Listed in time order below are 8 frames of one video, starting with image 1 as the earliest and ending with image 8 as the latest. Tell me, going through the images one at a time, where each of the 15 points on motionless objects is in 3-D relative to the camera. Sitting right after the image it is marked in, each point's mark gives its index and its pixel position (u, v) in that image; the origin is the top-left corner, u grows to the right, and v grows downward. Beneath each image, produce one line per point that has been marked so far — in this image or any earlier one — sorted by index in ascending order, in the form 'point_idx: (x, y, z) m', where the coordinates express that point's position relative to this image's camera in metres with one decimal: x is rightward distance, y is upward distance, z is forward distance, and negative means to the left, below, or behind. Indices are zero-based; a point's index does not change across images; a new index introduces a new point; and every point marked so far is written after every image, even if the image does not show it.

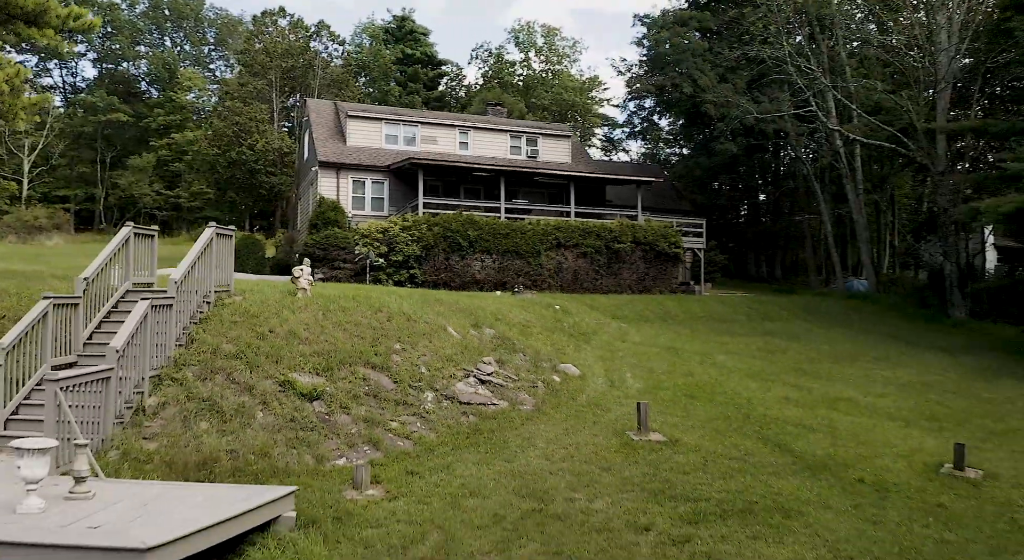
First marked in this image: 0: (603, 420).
0: (+1.4, -2.2, +12.0) m
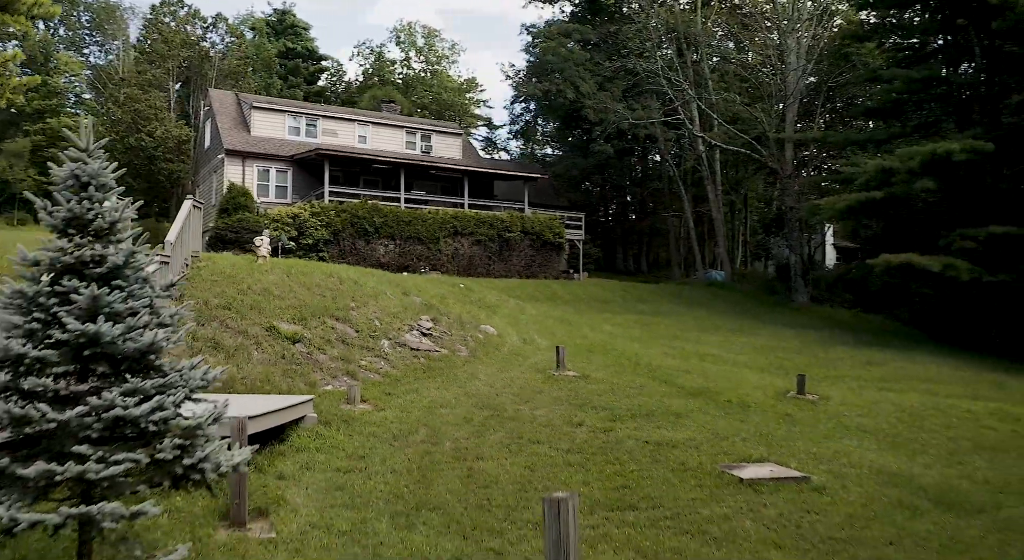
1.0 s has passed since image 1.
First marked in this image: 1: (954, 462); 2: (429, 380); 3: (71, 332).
0: (+0.3, -1.6, +14.4) m
1: (+6.2, -2.5, +10.7) m
2: (-1.3, -1.5, +12.0) m
3: (-2.3, -0.3, +4.1) m
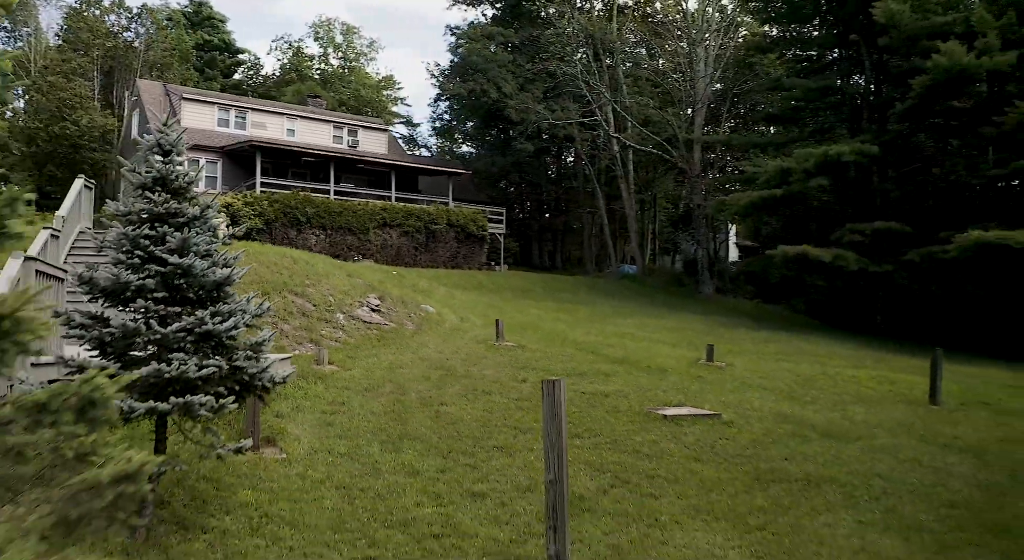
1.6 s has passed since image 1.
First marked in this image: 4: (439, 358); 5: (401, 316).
0: (-0.9, -1.2, +15.7) m
1: (+5.4, -2.1, +12.7) m
2: (-2.2, -1.1, +13.2) m
3: (-2.3, +0.1, +5.2) m
4: (-1.2, -1.3, +12.9) m
5: (-2.3, -0.7, +16.1) m
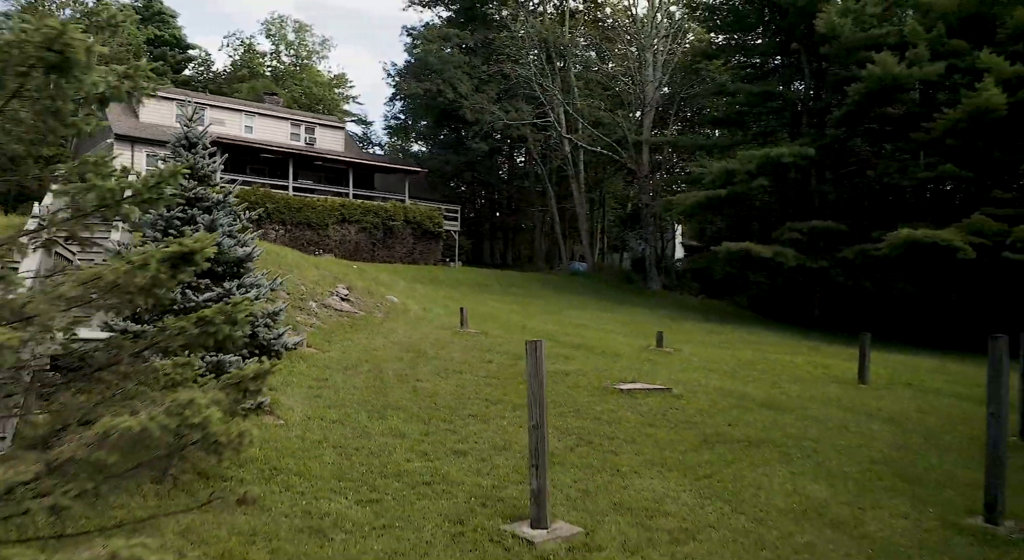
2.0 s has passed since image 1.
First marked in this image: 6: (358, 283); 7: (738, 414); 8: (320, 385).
0: (-1.7, -1.0, +16.5) m
1: (+4.8, -1.9, +13.9) m
2: (-2.8, -1.0, +13.9) m
3: (-2.4, +0.3, +5.9) m
4: (-1.8, -1.1, +13.7) m
5: (-3.1, -0.6, +16.8) m
6: (-3.9, -0.1, +19.5) m
7: (+3.2, -1.9, +10.8) m
8: (-2.5, -1.4, +9.9) m
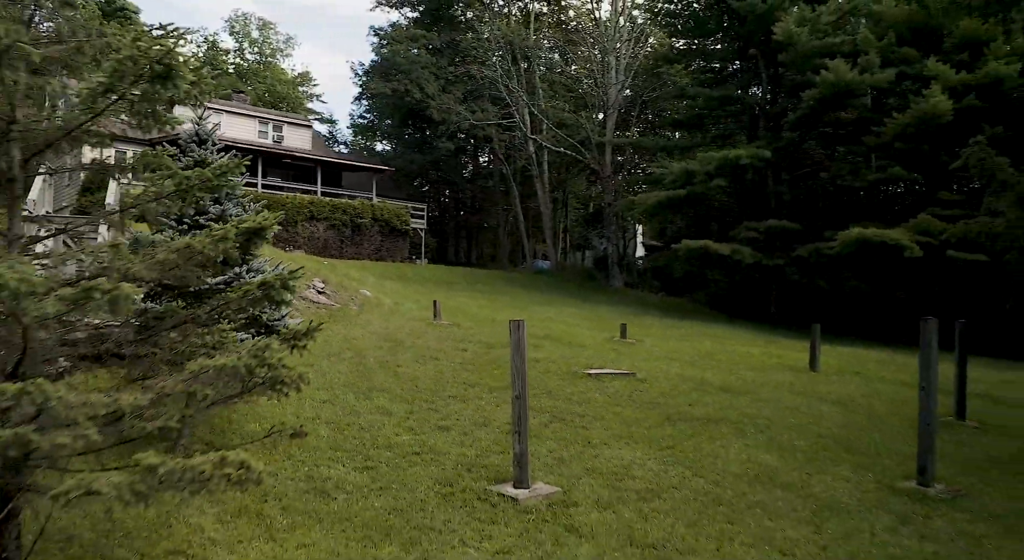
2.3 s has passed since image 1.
0: (-2.3, -0.8, +17.0) m
1: (+4.3, -1.8, +14.8) m
2: (-3.3, -0.8, +14.4) m
3: (-2.6, +0.4, +6.5) m
4: (-2.3, -1.0, +14.3) m
5: (-3.8, -0.4, +17.3) m
6: (-4.7, 0.0, +20.0) m
7: (+2.8, -1.8, +11.6) m
8: (-2.8, -1.2, +10.4) m
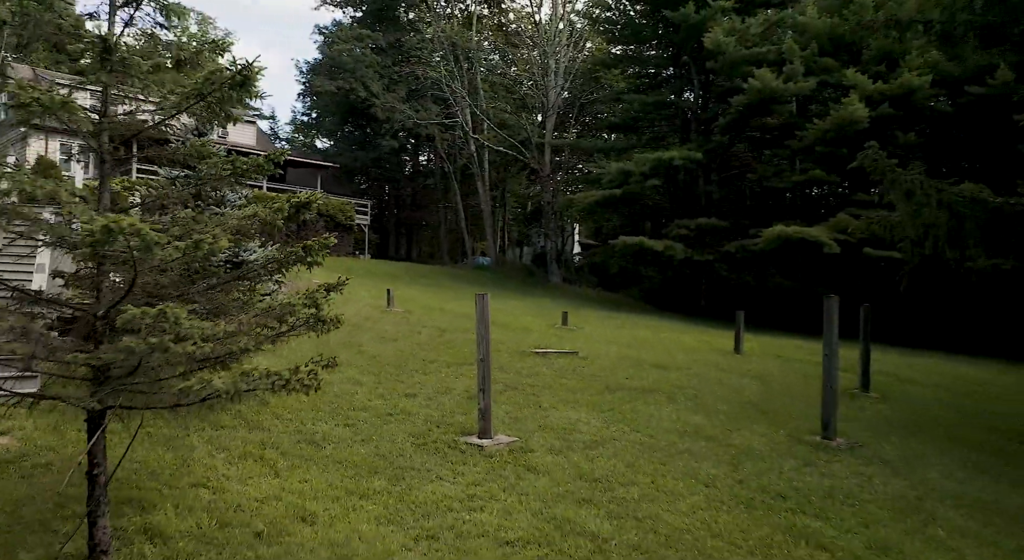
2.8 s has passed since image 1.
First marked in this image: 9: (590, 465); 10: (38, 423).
0: (-3.5, -0.6, +17.9) m
1: (+3.3, -1.6, +16.2) m
2: (-4.3, -0.6, +15.2) m
3: (-2.9, +0.7, +7.3) m
4: (-3.3, -0.8, +15.1) m
5: (-5.0, -0.2, +18.0) m
6: (-6.1, +0.3, +20.6) m
7: (+2.1, -1.5, +12.9) m
8: (-3.4, -1.0, +11.2) m
9: (+0.8, -1.8, +7.5) m
10: (-4.2, -1.3, +6.7) m
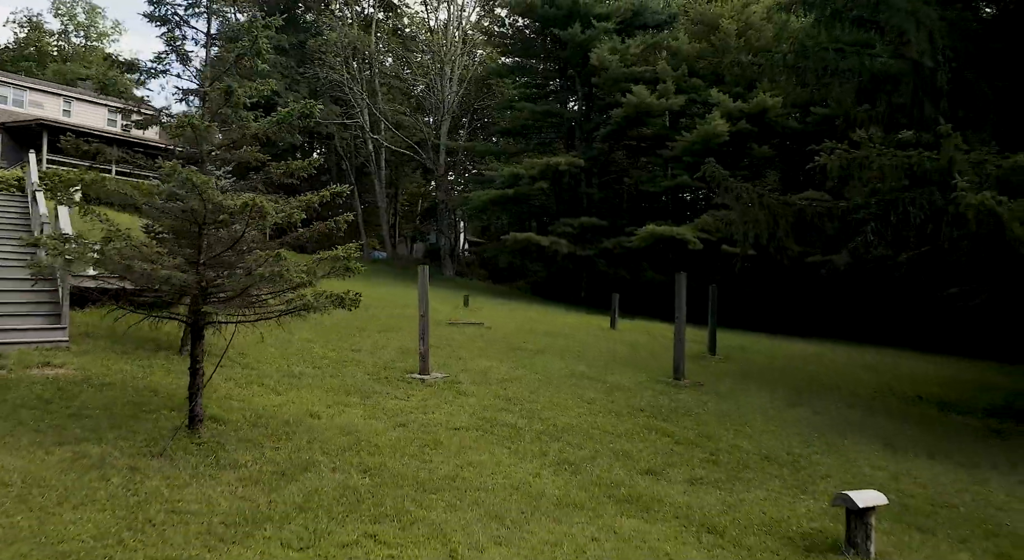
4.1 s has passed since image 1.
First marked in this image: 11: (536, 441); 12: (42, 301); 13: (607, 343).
0: (-5.9, -0.3, +19.7) m
1: (+1.1, -1.2, +19.1) m
2: (-6.3, -0.2, +17.0) m
3: (-3.7, +1.0, +9.4) m
4: (-5.3, -0.4, +17.0) m
5: (-7.4, +0.2, +19.6) m
6: (-8.9, +0.6, +22.1) m
7: (+0.4, -1.2, +15.7) m
8: (-4.8, -0.6, +13.2) m
9: (-0.1, -1.5, +10.1) m
10: (-4.8, -0.9, +8.6) m
11: (+0.2, -1.7, +8.0) m
12: (-5.9, -0.2, +9.7) m
13: (+2.2, -1.4, +17.1) m
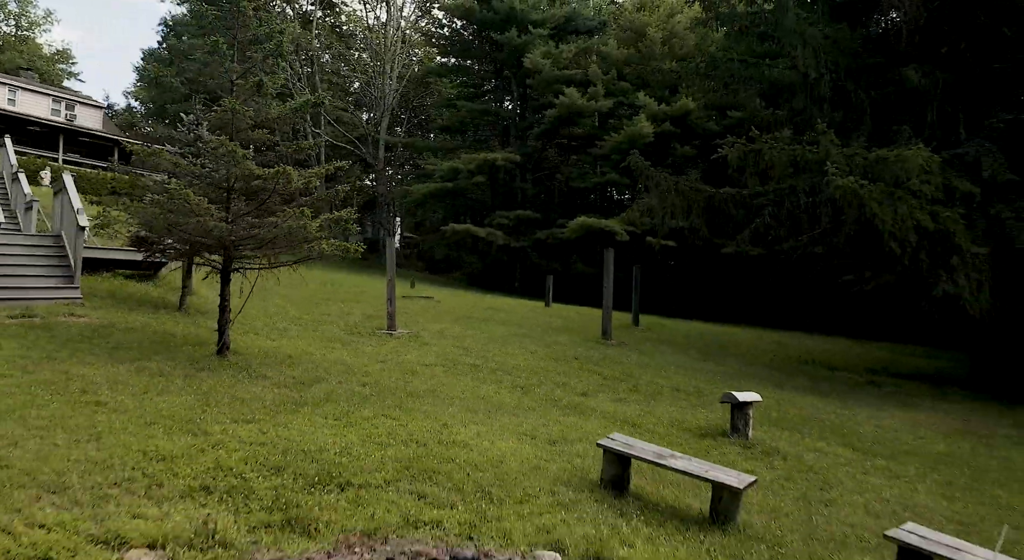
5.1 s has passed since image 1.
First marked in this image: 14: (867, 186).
0: (-7.4, +0.2, +21.0) m
1: (-0.4, -0.8, +21.0) m
2: (-7.5, +0.2, +18.2) m
3: (-4.3, +1.5, +10.9) m
4: (-6.5, +0.1, +18.3) m
5: (-8.9, +0.6, +20.7) m
6: (-10.6, +1.1, +23.0) m
7: (-0.8, -0.7, +17.5) m
8: (-5.8, -0.2, +14.5) m
9: (-0.8, -1.0, +11.9) m
10: (-5.4, -0.4, +10.0) m
11: (-0.3, -1.2, +9.8) m
12: (-6.6, +0.2, +11.0) m
13: (+0.8, -1.0, +19.1) m
14: (+5.5, +1.5, +12.0) m
